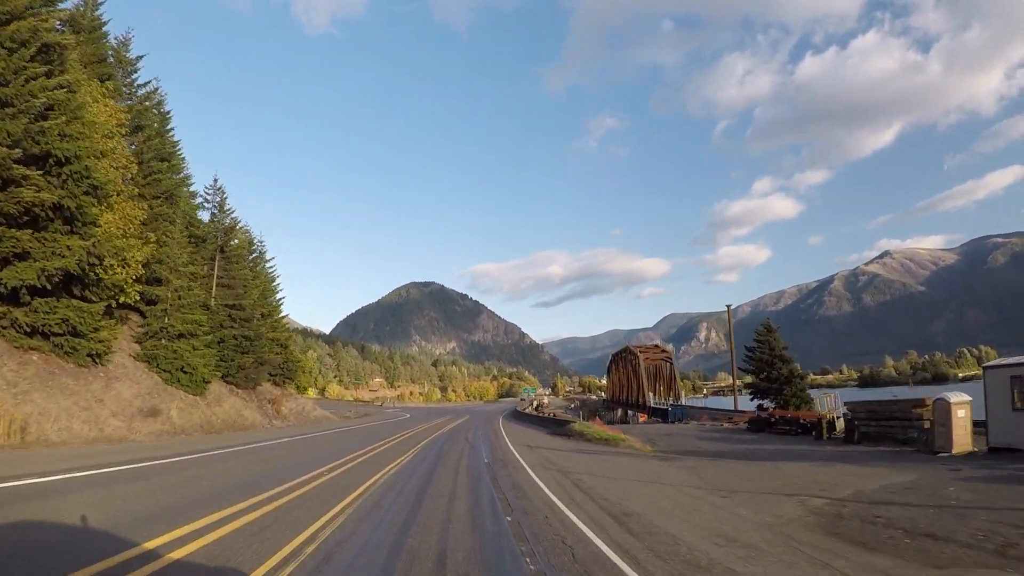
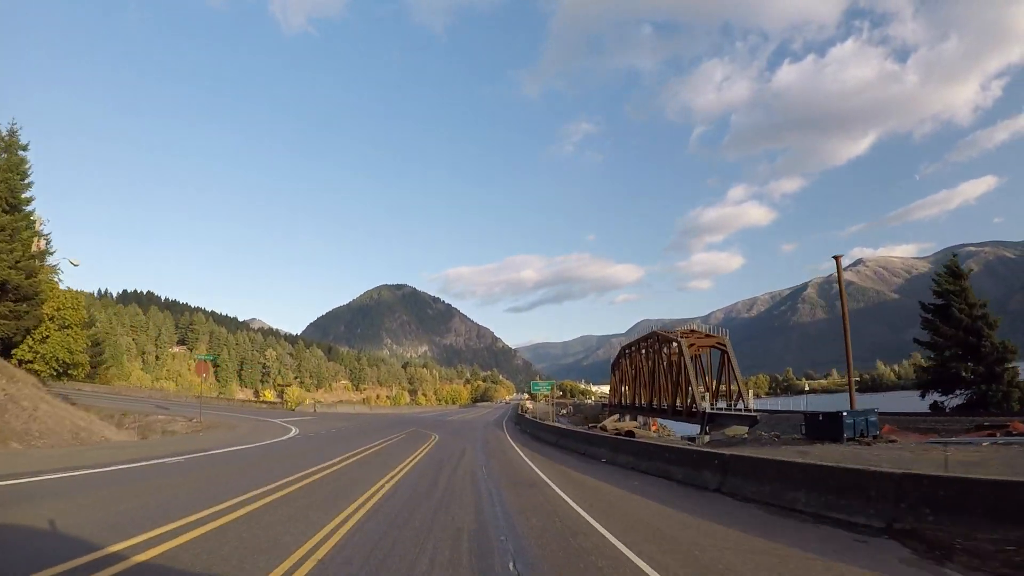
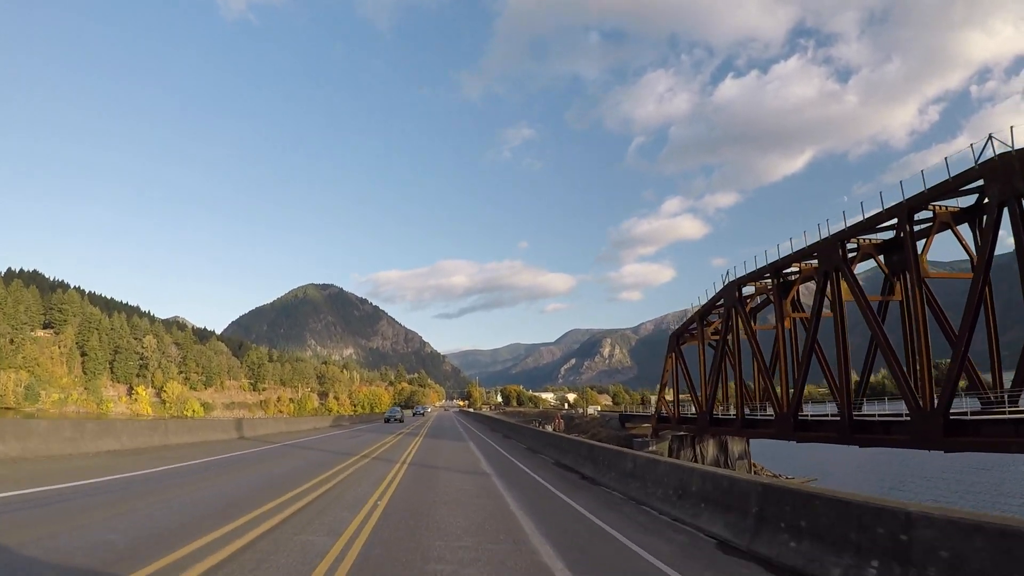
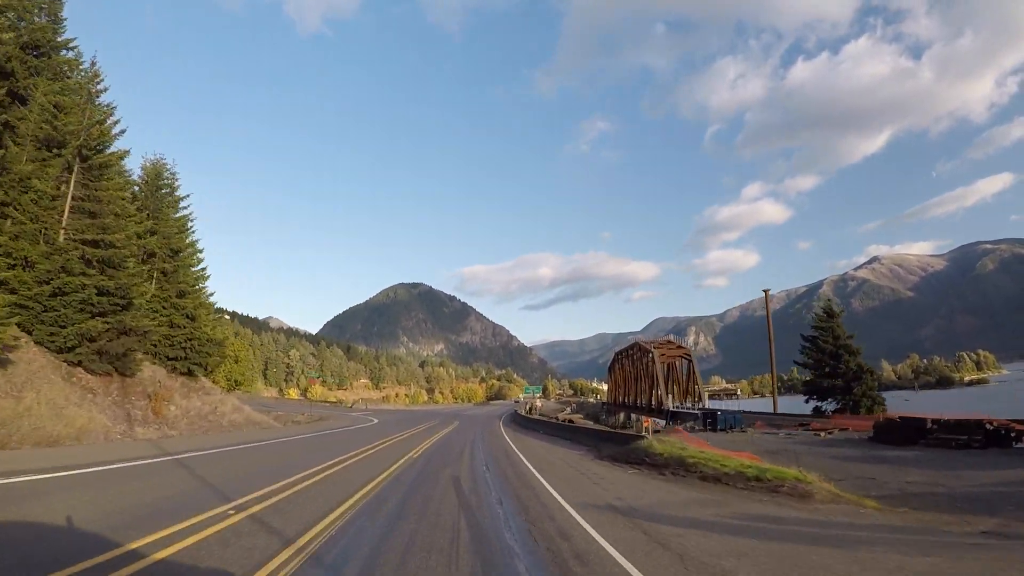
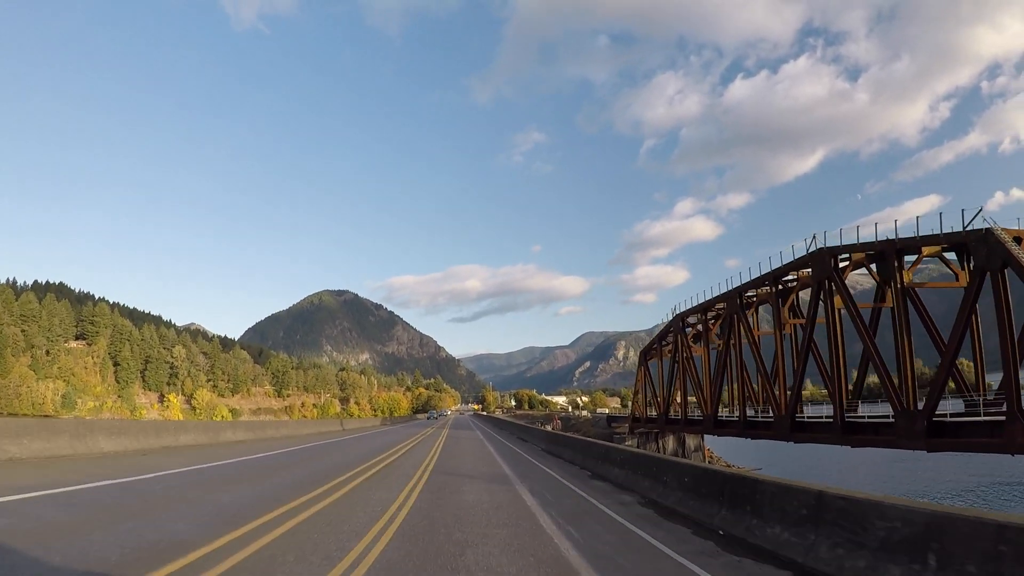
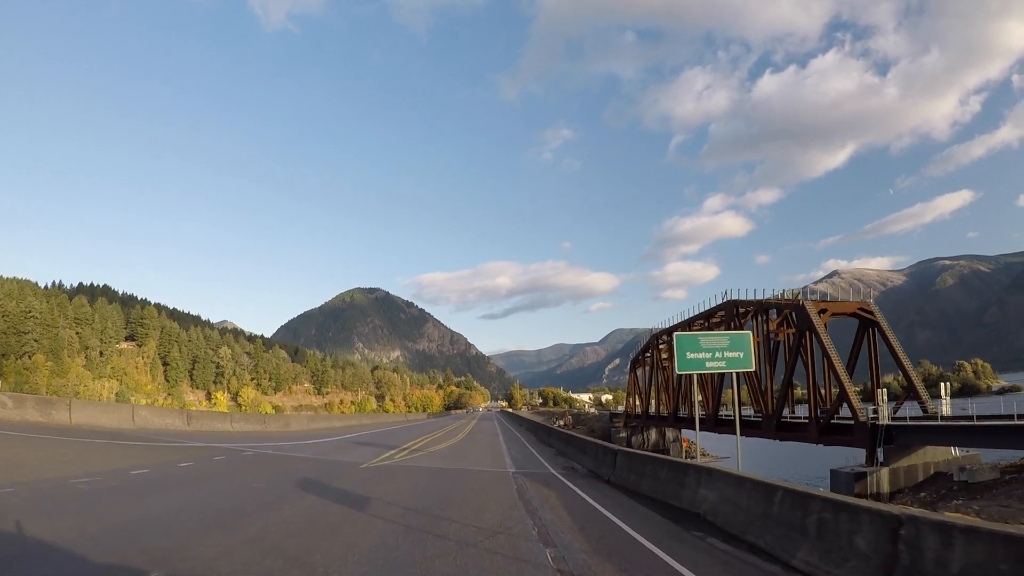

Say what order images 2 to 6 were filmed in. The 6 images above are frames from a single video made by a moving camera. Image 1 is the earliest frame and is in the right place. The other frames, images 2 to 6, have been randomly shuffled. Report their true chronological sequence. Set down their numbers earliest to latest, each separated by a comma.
4, 2, 6, 5, 3
